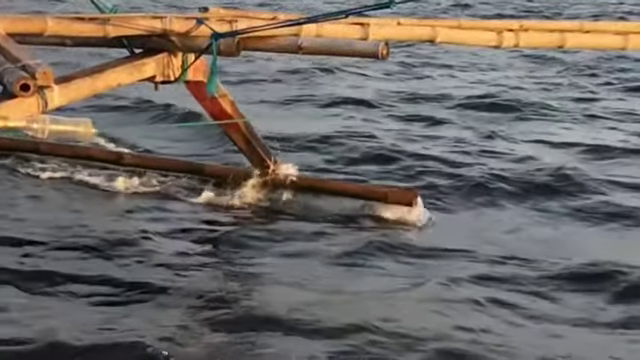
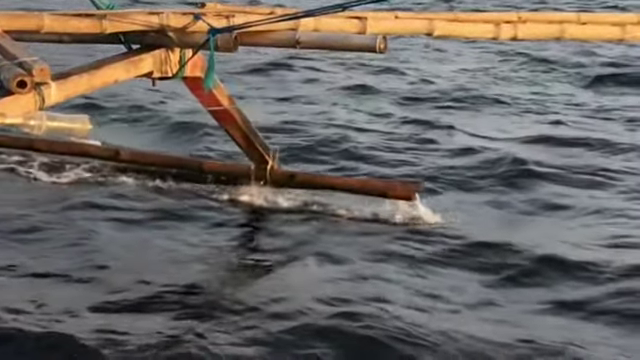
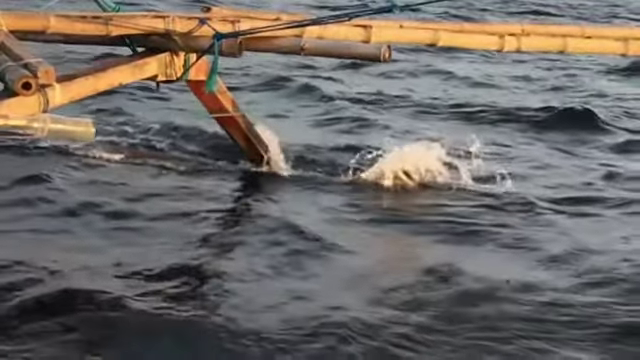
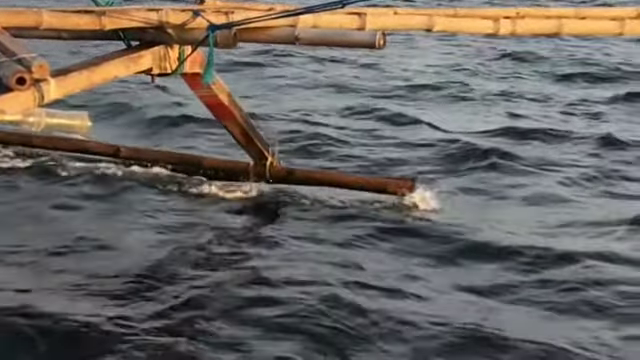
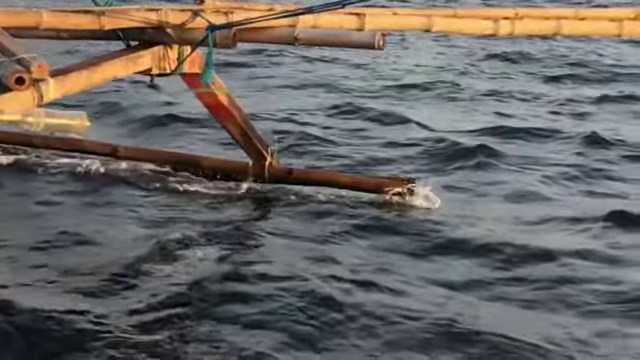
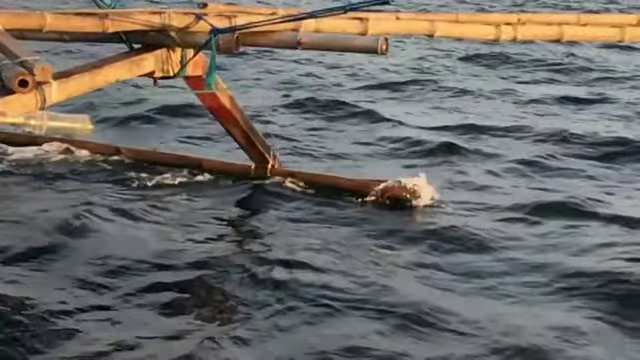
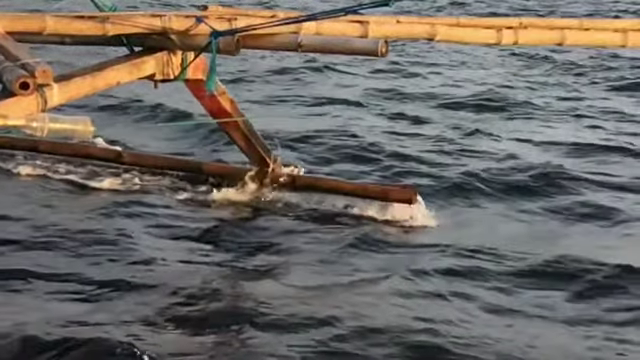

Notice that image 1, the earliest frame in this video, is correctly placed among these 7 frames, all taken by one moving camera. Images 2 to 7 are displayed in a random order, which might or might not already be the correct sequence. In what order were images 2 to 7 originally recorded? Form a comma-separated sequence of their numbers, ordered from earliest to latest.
7, 2, 4, 5, 6, 3
